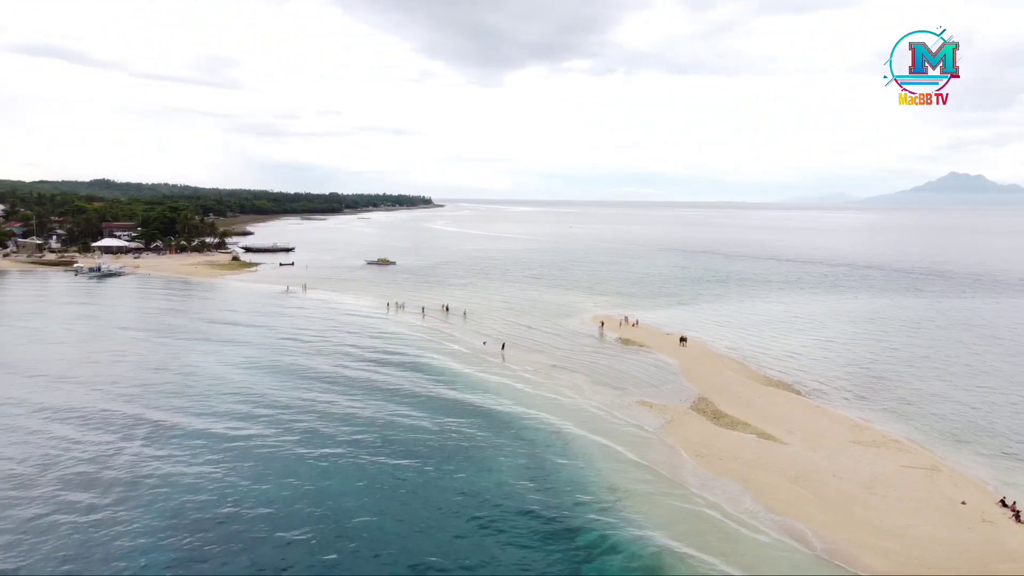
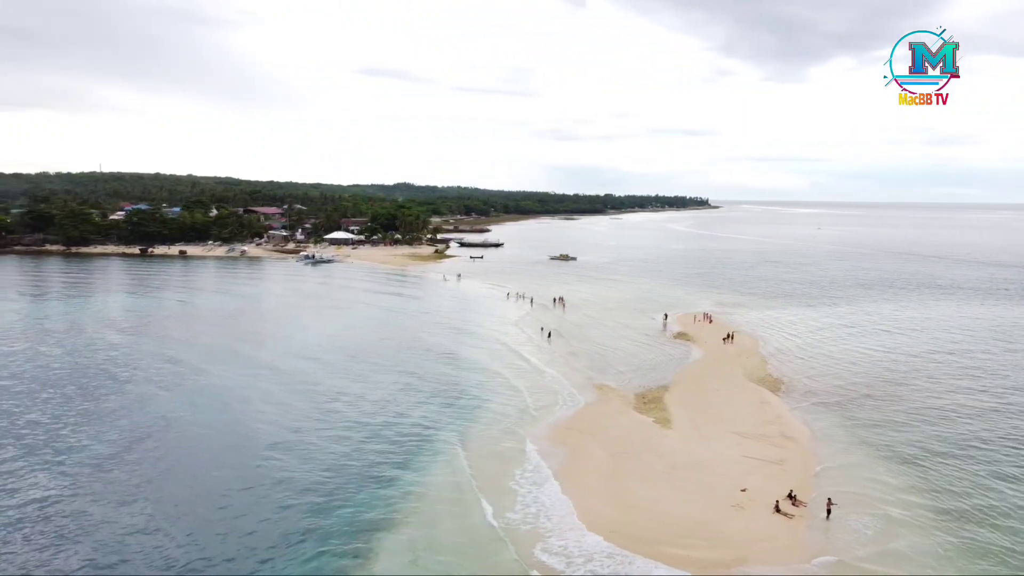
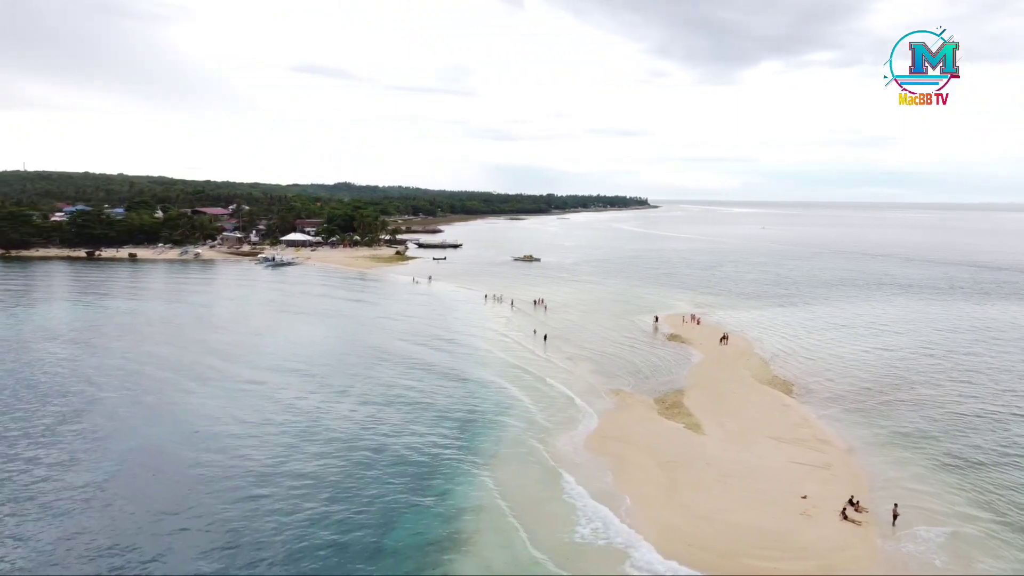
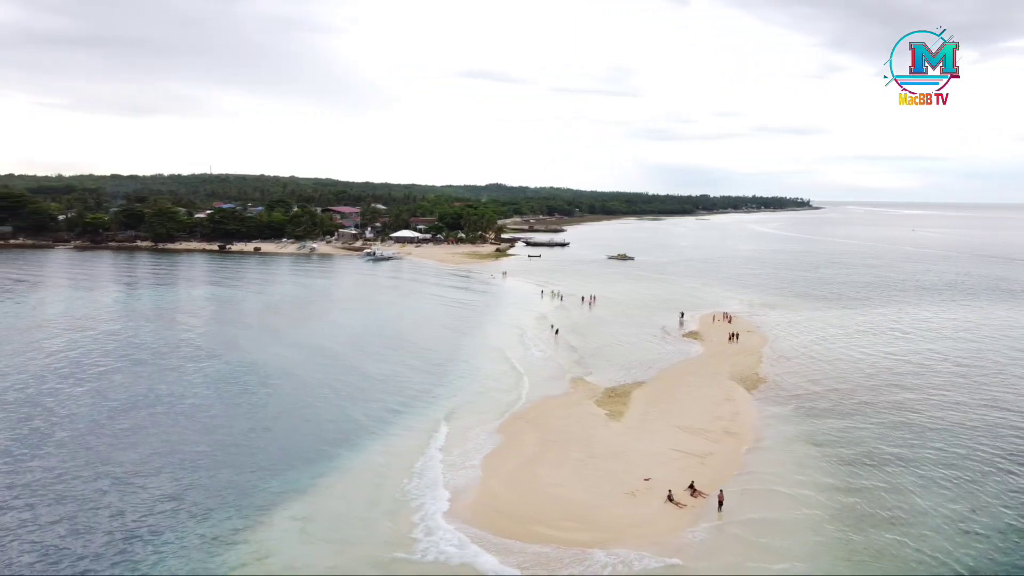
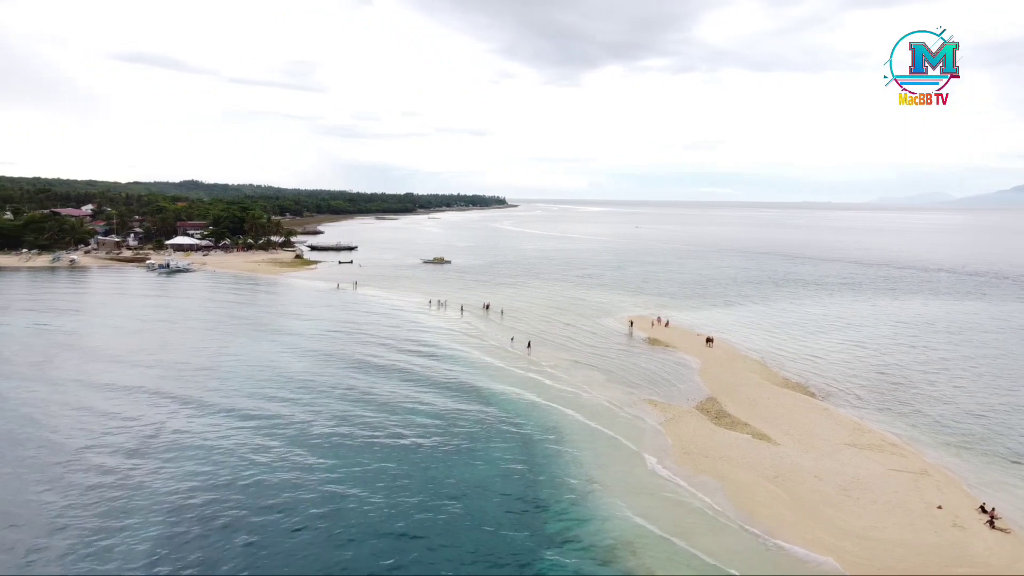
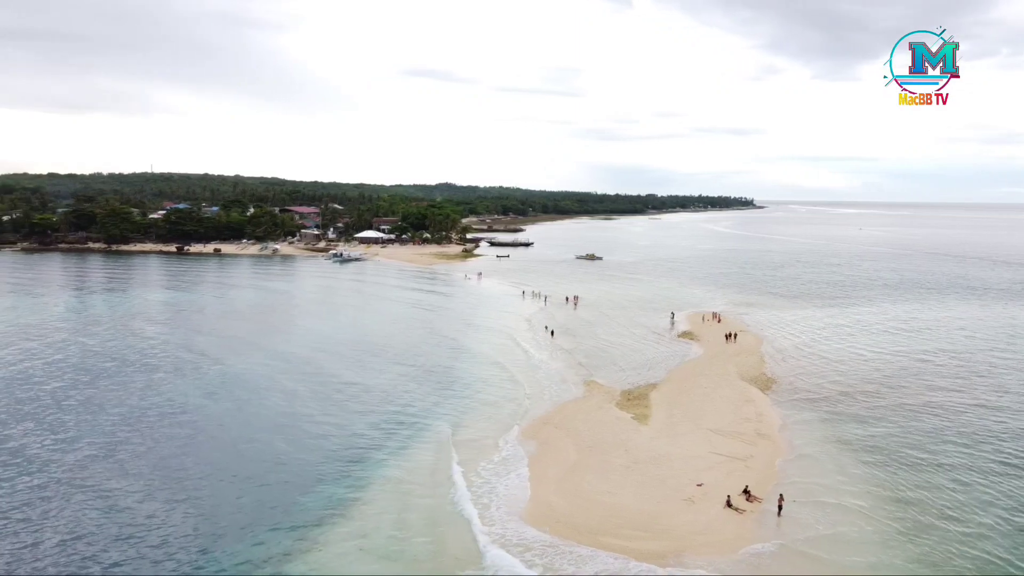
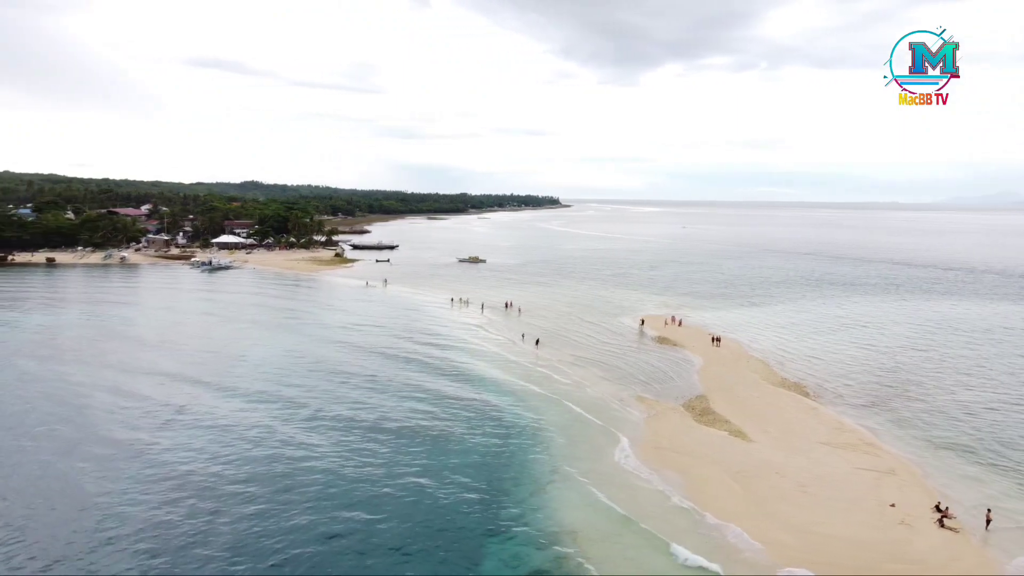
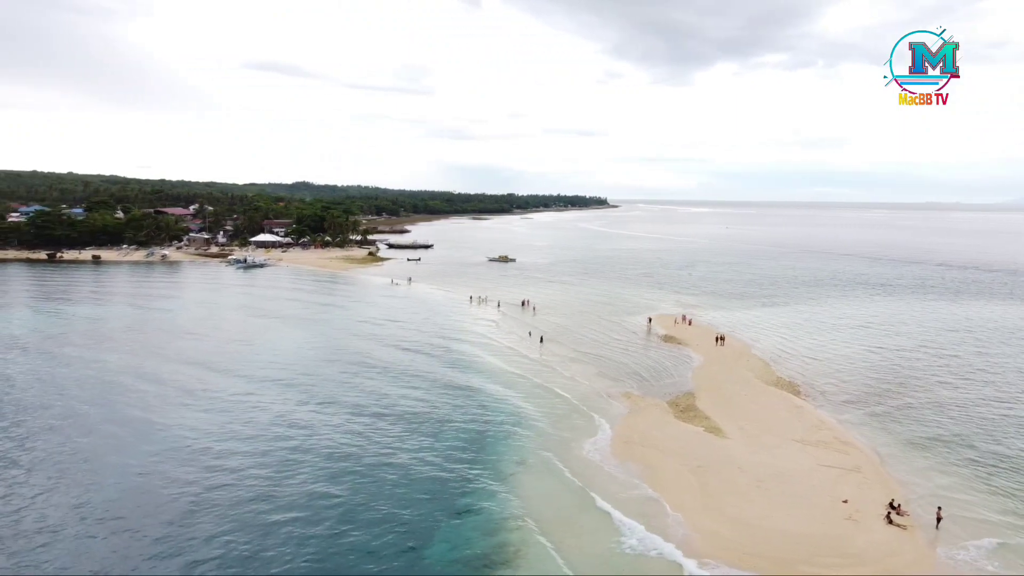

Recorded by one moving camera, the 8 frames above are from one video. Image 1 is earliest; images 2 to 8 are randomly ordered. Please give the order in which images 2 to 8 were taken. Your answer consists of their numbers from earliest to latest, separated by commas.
5, 7, 8, 3, 2, 6, 4
